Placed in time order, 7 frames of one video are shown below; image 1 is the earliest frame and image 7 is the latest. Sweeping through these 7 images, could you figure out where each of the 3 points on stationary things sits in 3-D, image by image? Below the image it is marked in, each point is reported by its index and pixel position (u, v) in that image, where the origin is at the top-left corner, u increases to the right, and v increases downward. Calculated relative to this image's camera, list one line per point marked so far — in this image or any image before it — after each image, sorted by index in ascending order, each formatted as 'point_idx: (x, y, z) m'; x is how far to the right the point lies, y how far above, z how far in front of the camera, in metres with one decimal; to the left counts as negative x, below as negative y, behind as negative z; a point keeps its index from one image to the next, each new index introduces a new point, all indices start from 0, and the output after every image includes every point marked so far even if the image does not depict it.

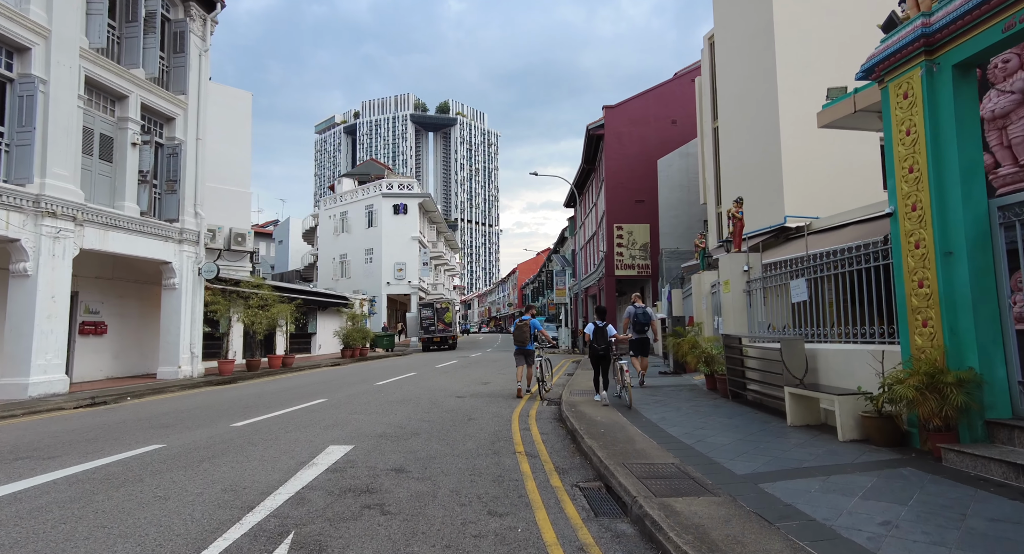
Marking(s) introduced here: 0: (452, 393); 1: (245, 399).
0: (-1.4, -2.6, +12.1) m
1: (-6.0, -2.7, +11.9) m
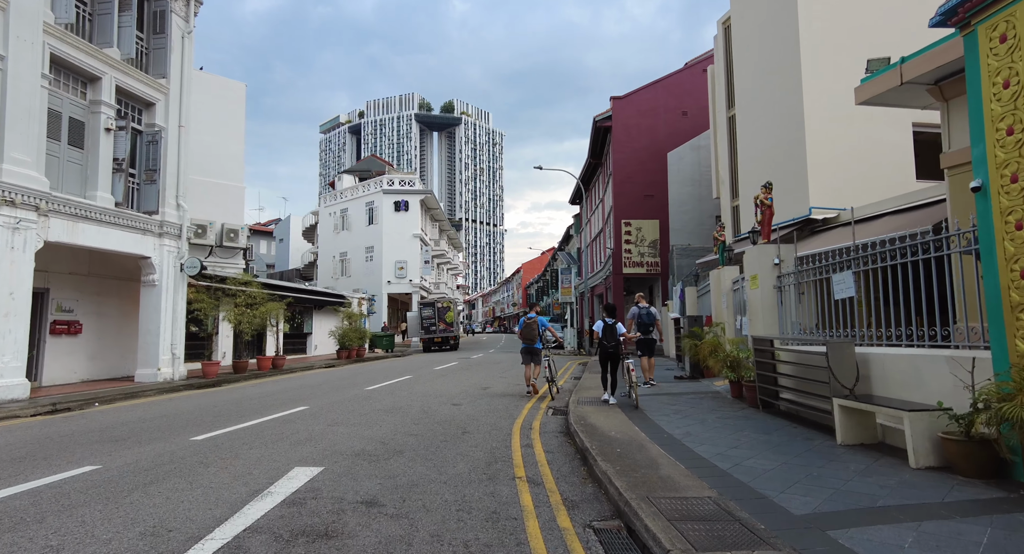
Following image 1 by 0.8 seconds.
0: (-1.3, -2.5, +11.1) m
1: (-5.9, -2.6, +10.9) m
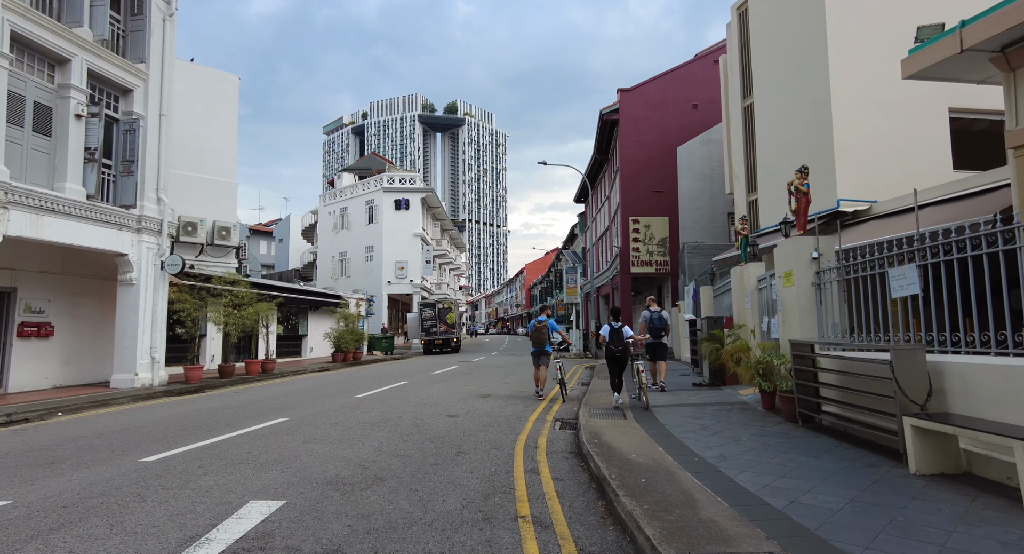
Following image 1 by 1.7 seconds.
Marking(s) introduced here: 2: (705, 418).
0: (-1.3, -2.5, +10.0) m
1: (-5.9, -2.6, +9.9) m
2: (+2.9, -2.1, +8.0) m
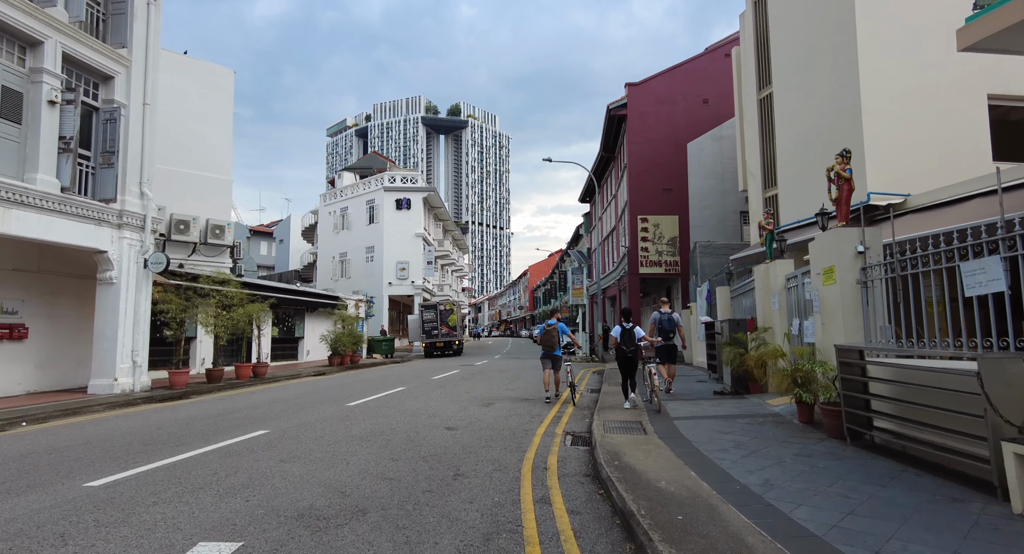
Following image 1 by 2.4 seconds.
0: (-1.2, -2.4, +9.1) m
1: (-5.8, -2.5, +9.0) m
2: (+3.0, -2.1, +7.1) m
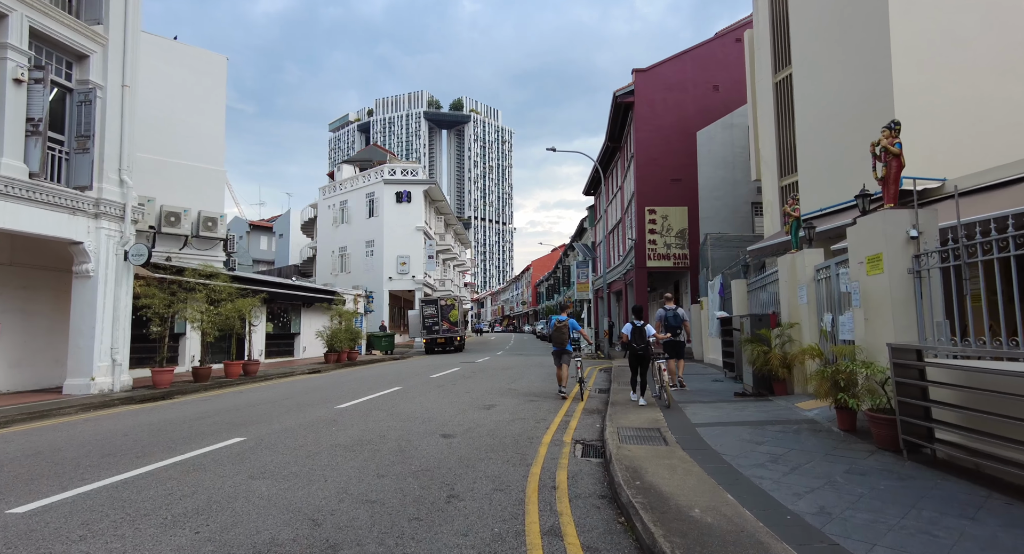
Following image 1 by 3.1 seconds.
0: (-1.1, -2.3, +8.3) m
1: (-5.8, -2.4, +8.2) m
2: (+3.0, -1.9, +6.3) m
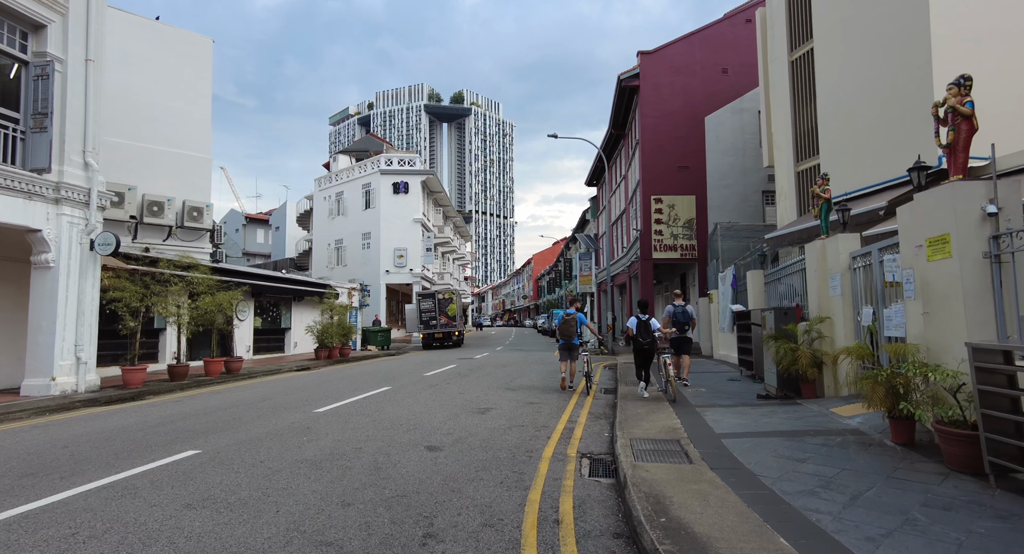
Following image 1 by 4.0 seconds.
0: (-1.2, -2.1, +7.3) m
1: (-5.8, -2.2, +7.3) m
2: (+3.0, -1.8, +5.3) m
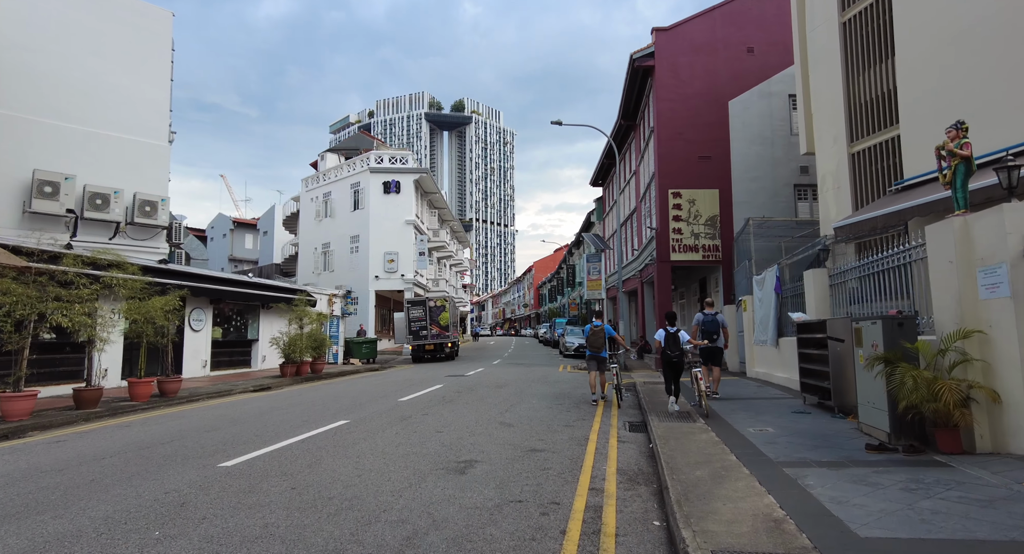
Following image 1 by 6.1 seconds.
0: (-1.3, -2.0, +4.5) m
1: (-5.9, -2.1, +4.4) m
2: (+2.9, -1.7, +2.4) m
